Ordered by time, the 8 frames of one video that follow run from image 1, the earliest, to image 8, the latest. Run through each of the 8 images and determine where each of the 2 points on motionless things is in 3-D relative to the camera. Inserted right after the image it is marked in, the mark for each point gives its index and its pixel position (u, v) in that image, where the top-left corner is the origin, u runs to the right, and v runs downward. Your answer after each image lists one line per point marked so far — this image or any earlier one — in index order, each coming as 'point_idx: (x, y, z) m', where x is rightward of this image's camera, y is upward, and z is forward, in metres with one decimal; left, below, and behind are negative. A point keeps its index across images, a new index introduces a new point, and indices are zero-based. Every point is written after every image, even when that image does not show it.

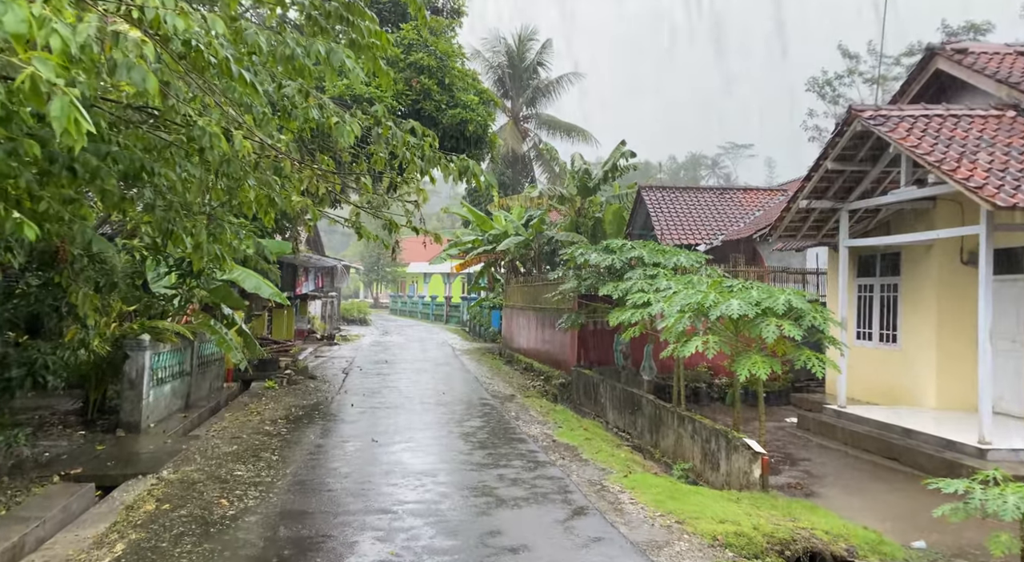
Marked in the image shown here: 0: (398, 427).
0: (-1.3, -1.7, +7.8) m
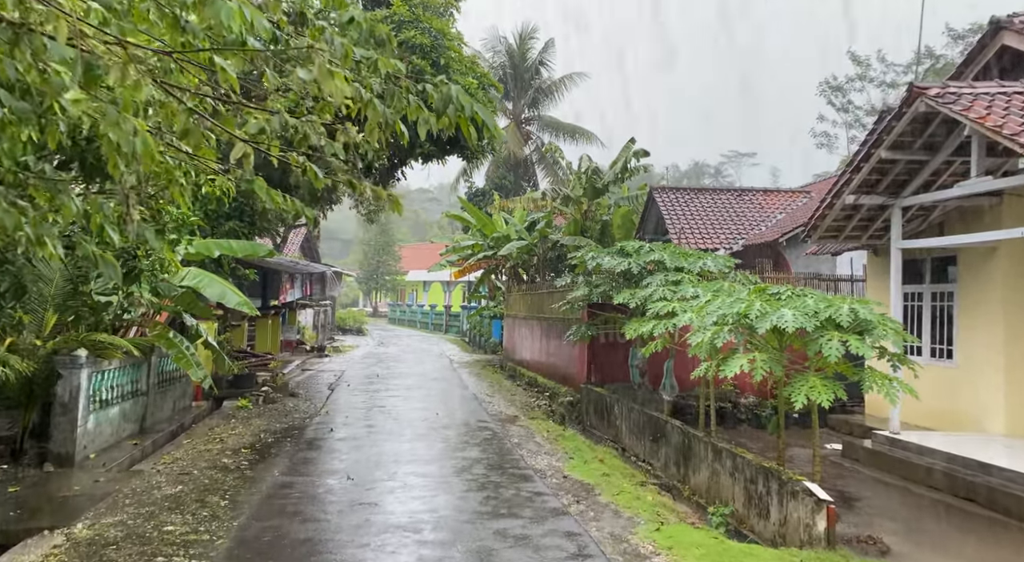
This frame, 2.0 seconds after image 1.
0: (-1.2, -1.7, +6.6) m
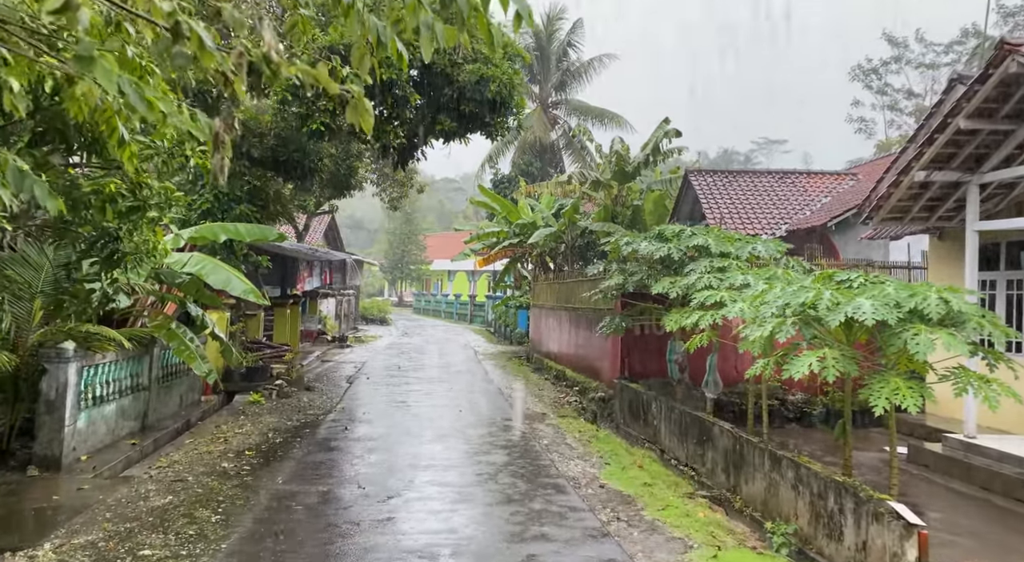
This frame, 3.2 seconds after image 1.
0: (-1.0, -1.6, +6.0) m
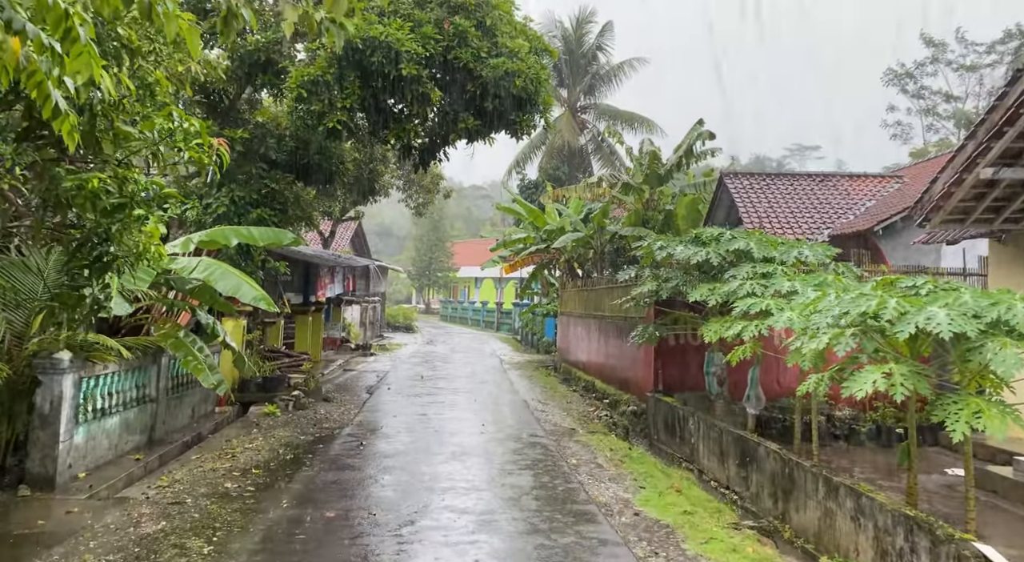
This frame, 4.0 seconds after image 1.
0: (-0.8, -1.6, +5.5) m
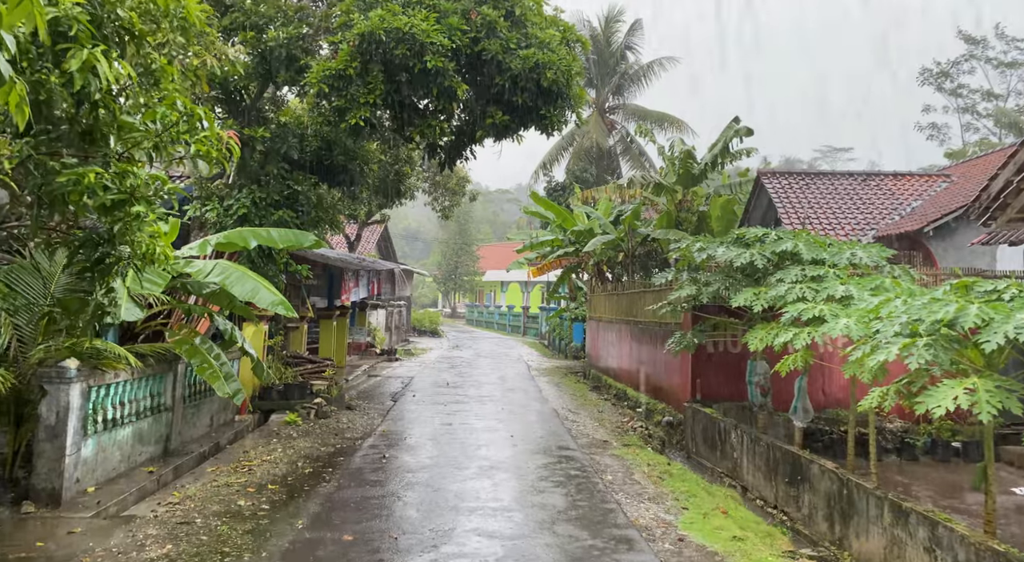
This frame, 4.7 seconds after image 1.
0: (-0.5, -1.7, +5.1) m
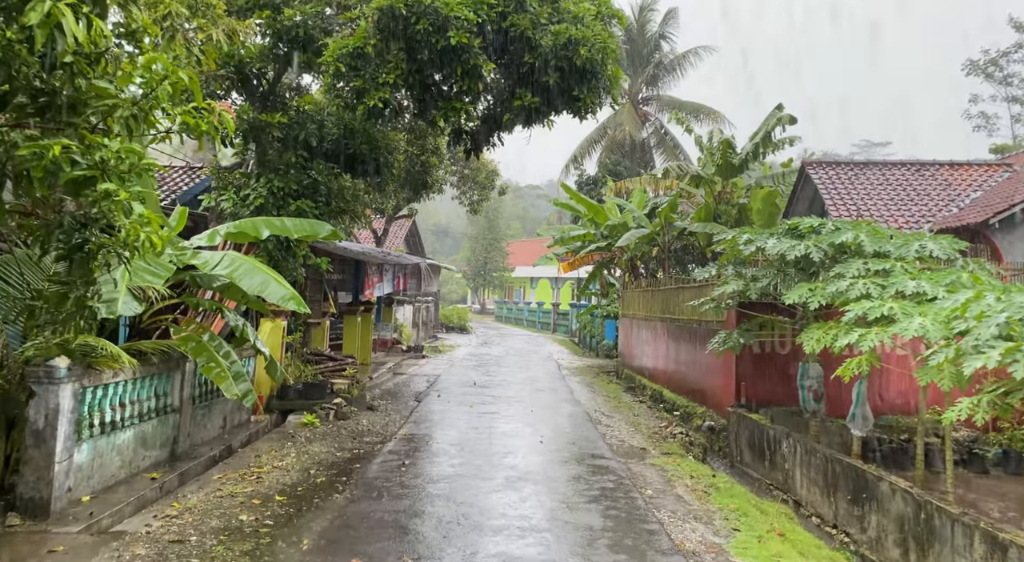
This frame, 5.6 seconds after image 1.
0: (-0.3, -1.6, +4.6) m
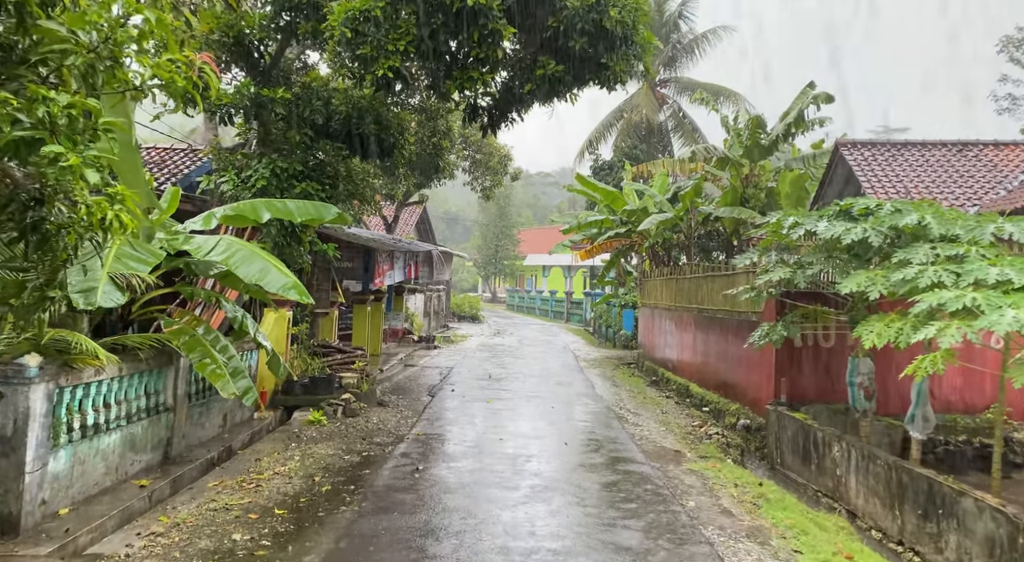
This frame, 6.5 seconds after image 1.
0: (-0.2, -1.5, +4.1) m
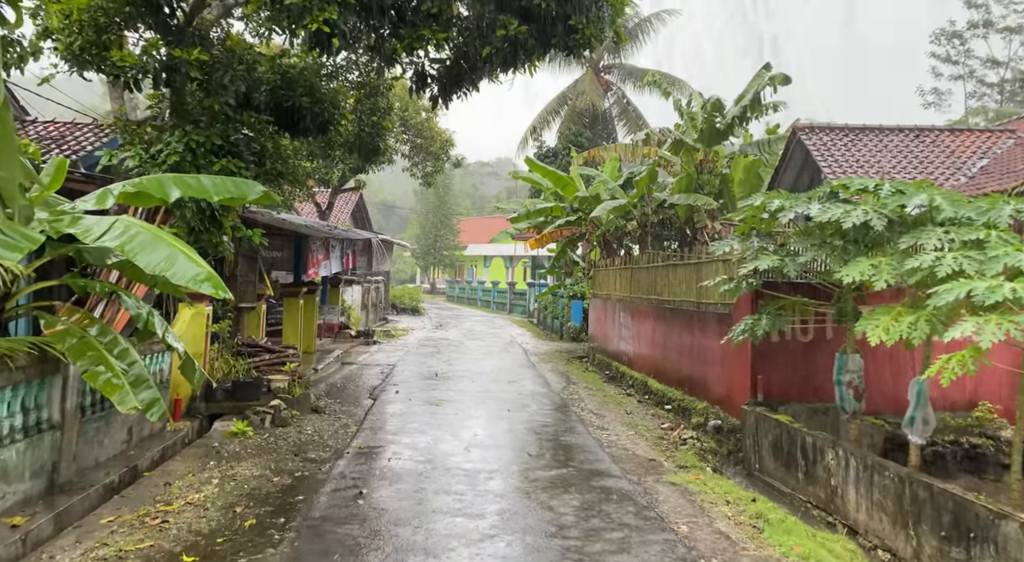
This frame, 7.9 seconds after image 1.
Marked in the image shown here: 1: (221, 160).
0: (-0.3, -1.5, +3.3) m
1: (-2.9, +1.2, +6.9) m
